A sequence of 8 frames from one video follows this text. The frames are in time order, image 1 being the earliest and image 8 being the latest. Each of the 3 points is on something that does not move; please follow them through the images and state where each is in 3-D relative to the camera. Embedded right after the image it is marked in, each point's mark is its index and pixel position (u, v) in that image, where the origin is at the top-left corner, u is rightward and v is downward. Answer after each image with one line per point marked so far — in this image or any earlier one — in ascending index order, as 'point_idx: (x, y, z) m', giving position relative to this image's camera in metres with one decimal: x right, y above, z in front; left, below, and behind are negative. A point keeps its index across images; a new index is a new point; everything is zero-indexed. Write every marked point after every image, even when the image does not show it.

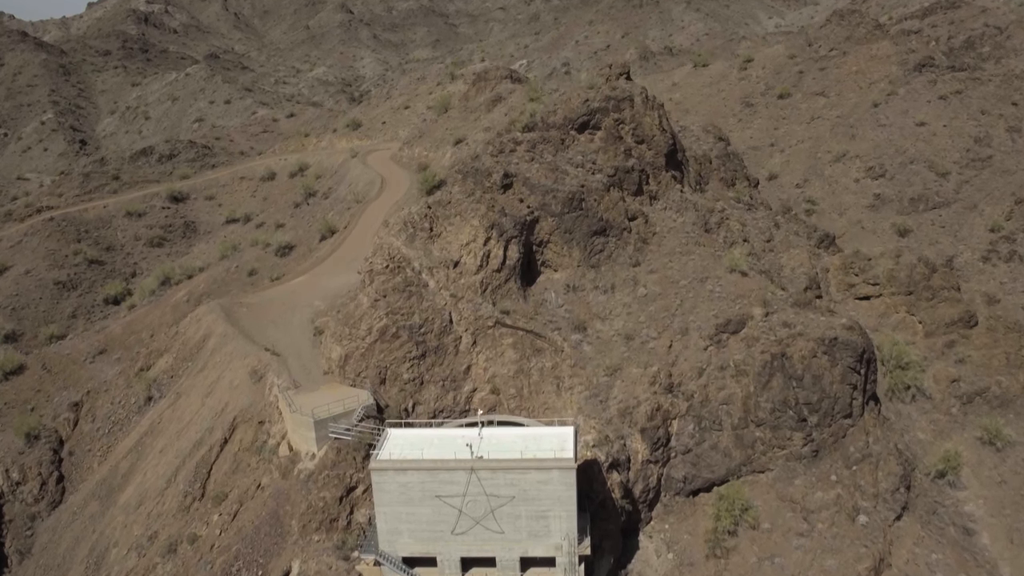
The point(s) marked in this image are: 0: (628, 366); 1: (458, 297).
0: (+2.9, -2.0, +18.9) m
1: (-1.4, -0.2, +19.3) m
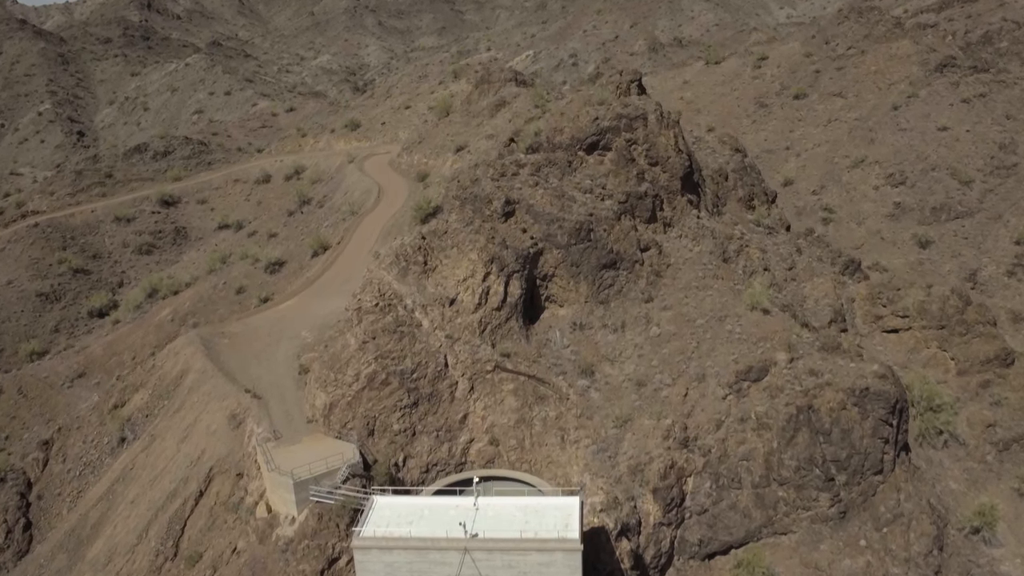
0: (+2.9, -3.0, +17.3) m
1: (-1.4, -1.2, +17.7) m
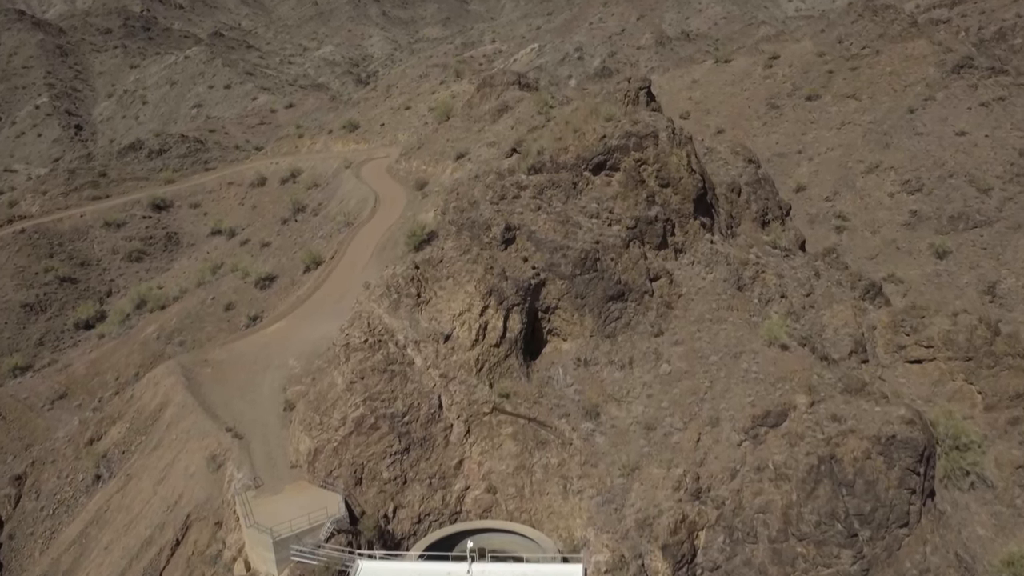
0: (+2.9, -3.8, +16.0) m
1: (-1.4, -2.0, +16.5) m
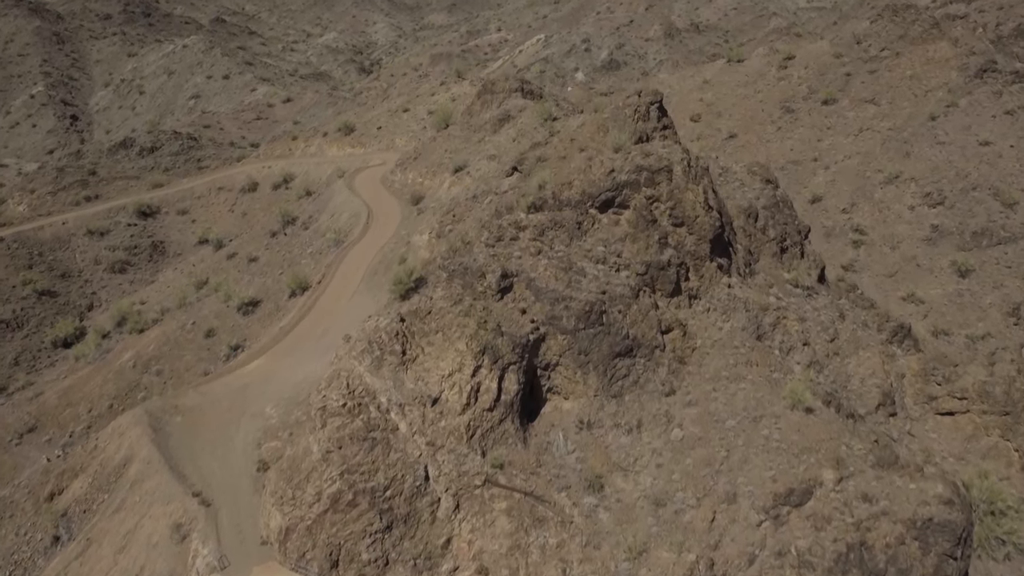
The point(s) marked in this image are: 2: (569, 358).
0: (+2.8, -5.0, +14.4) m
1: (-1.5, -3.1, +14.8) m
2: (+1.2, -1.5, +15.9) m
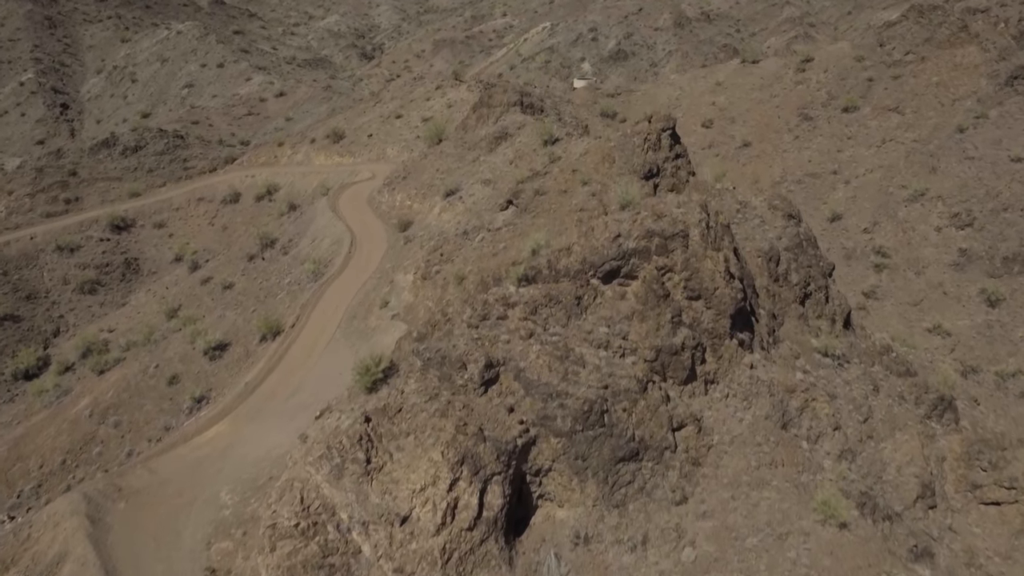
0: (+2.5, -6.8, +12.2) m
1: (-1.8, -4.8, +12.6) m
2: (+0.9, -3.2, +13.6) m
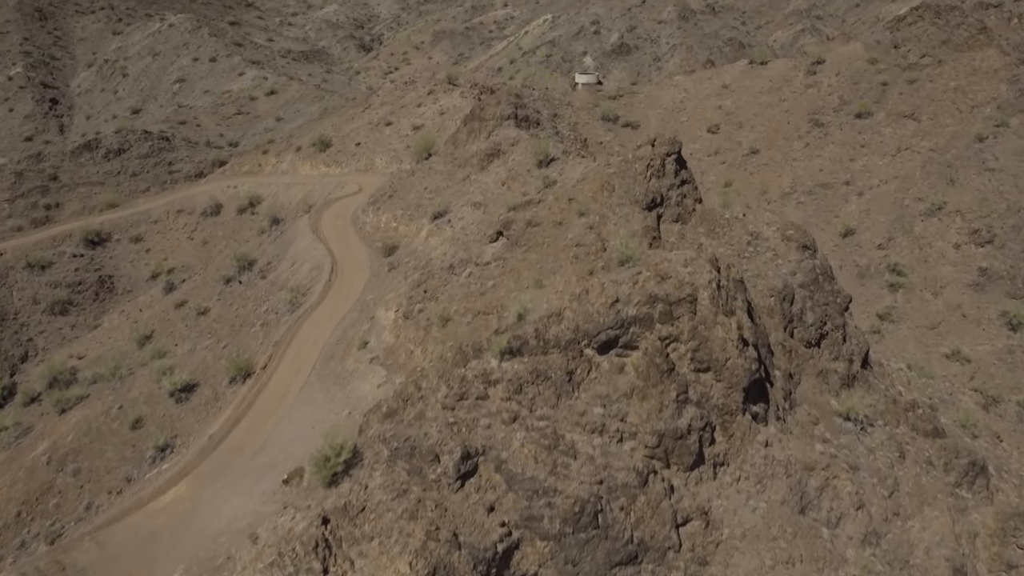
0: (+2.1, -8.1, +10.5) m
1: (-2.1, -6.1, +10.9) m
2: (+0.6, -4.4, +11.8) m
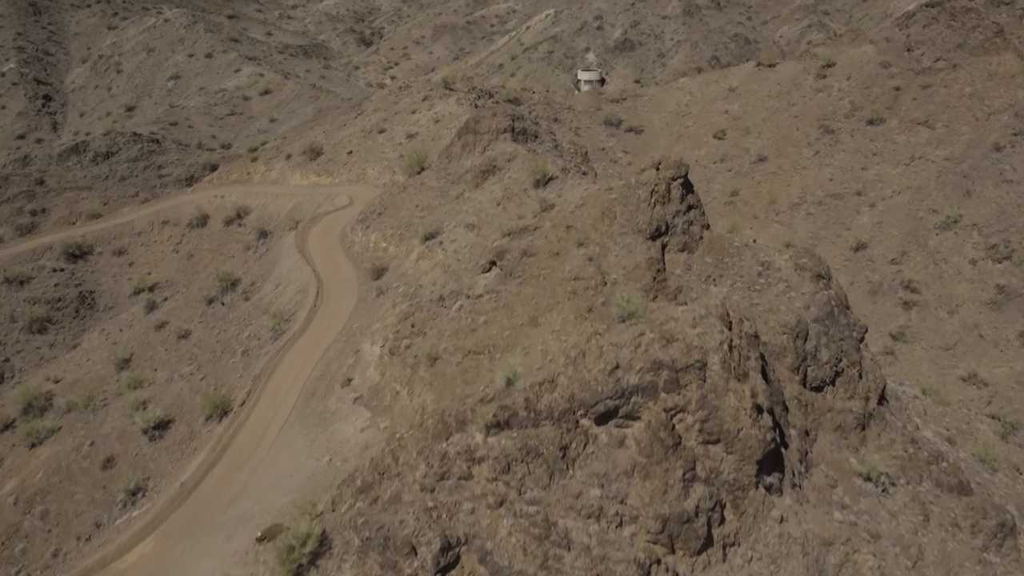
0: (+1.9, -9.1, +9.3) m
1: (-2.3, -7.1, +9.6) m
2: (+0.4, -5.4, +10.6) m
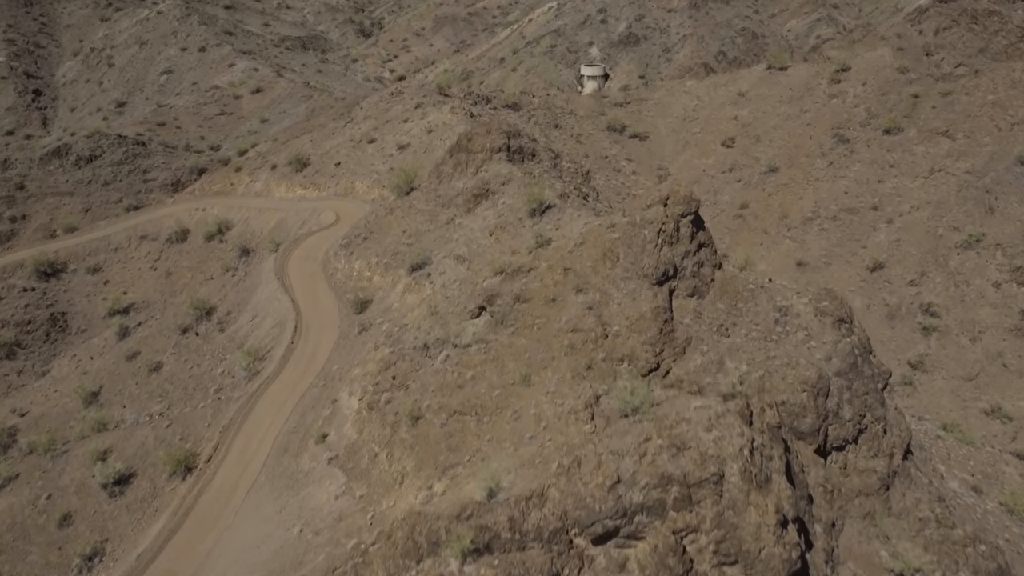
0: (+1.6, -10.4, +7.6) m
1: (-2.6, -8.4, +8.0) m
2: (+0.2, -6.7, +8.9) m
